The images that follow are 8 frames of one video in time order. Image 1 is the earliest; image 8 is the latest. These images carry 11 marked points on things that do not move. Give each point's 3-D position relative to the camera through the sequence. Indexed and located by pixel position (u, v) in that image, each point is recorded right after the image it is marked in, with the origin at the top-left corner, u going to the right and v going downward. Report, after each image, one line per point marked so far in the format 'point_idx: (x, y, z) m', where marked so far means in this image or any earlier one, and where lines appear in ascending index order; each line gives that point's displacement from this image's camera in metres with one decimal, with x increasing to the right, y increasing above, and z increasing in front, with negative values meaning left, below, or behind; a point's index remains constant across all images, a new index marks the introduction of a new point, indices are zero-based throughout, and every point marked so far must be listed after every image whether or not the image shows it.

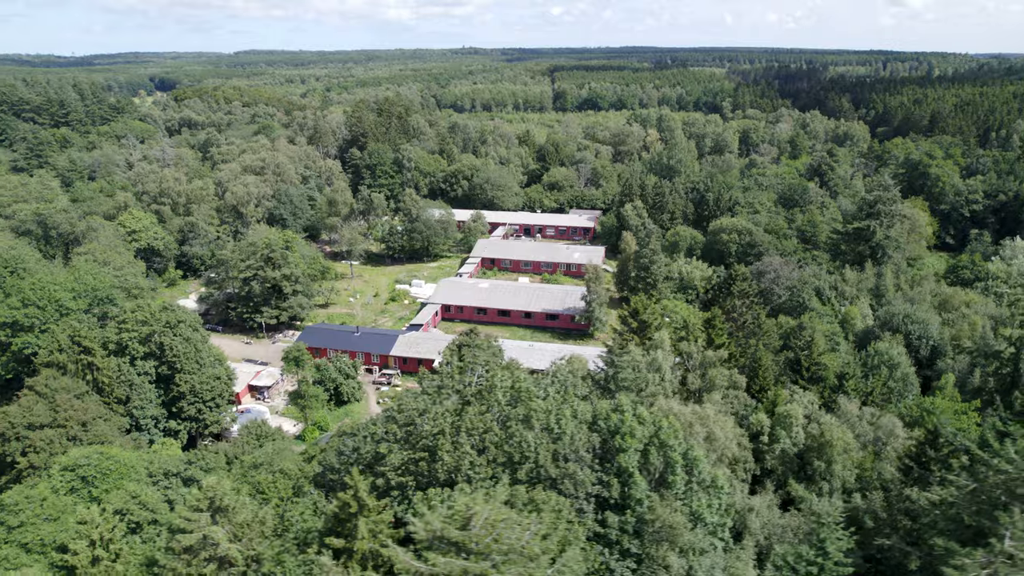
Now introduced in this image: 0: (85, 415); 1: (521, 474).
0: (-13.0, -3.8, +19.2) m
1: (+0.1, -3.3, +11.3) m
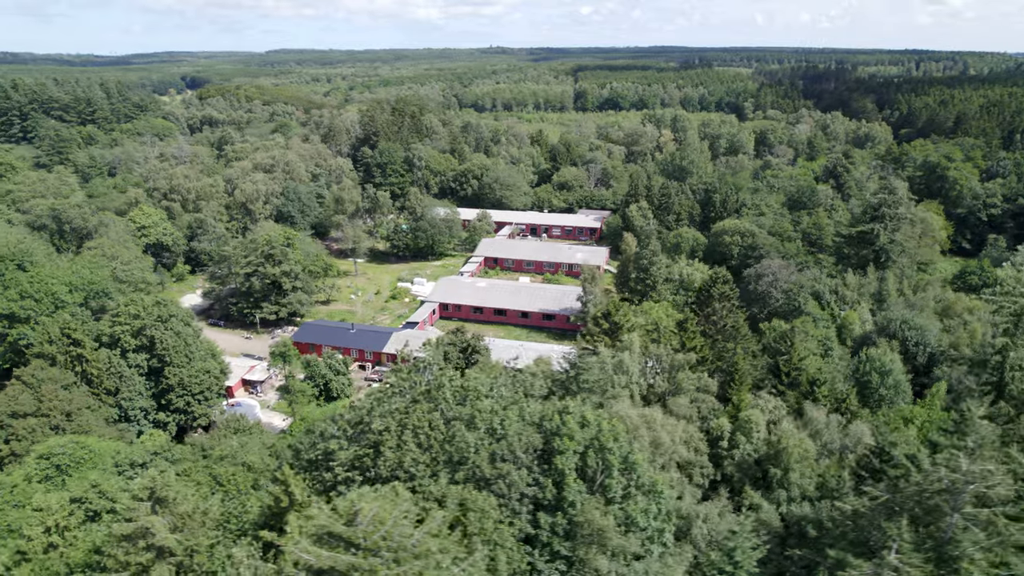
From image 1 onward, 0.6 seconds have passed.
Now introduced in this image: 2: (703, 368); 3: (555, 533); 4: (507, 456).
0: (-13.8, -3.6, +19.7) m
1: (-1.0, -3.3, +11.3) m
2: (+5.4, -2.3, +18.1) m
3: (+0.7, -4.1, +10.7) m
4: (-0.1, -3.0, +11.5) m
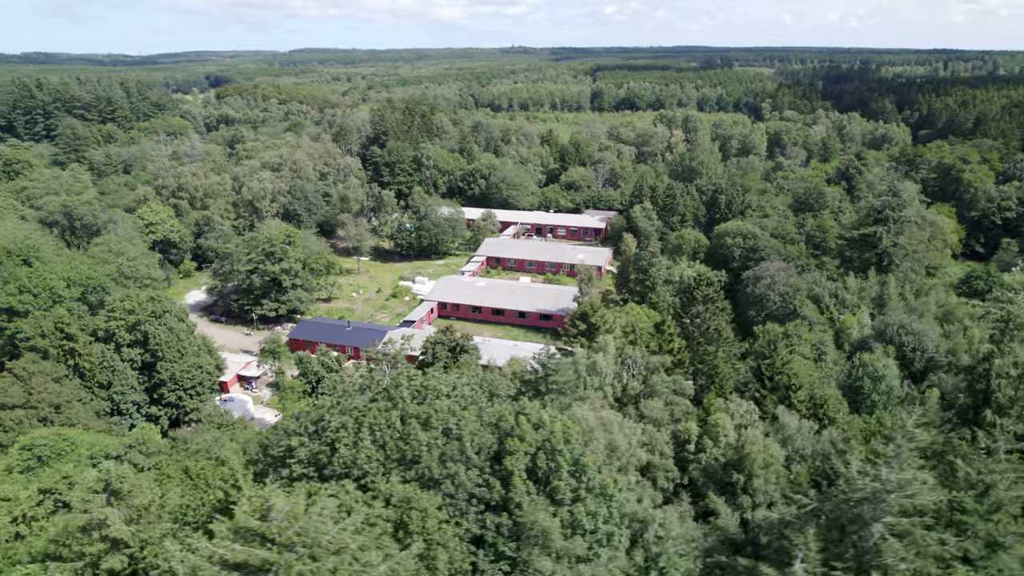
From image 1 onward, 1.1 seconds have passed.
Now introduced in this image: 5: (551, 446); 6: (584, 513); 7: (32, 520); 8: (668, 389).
0: (-14.4, -3.5, +20.1) m
1: (-1.9, -3.3, +11.3) m
2: (+4.7, -2.3, +18.0) m
3: (-0.2, -4.1, +10.7) m
4: (-1.0, -3.0, +11.5) m
5: (+0.7, -2.9, +11.5) m
6: (+1.3, -3.9, +11.1) m
7: (-9.9, -4.8, +13.0) m
8: (+4.0, -2.6, +16.4) m
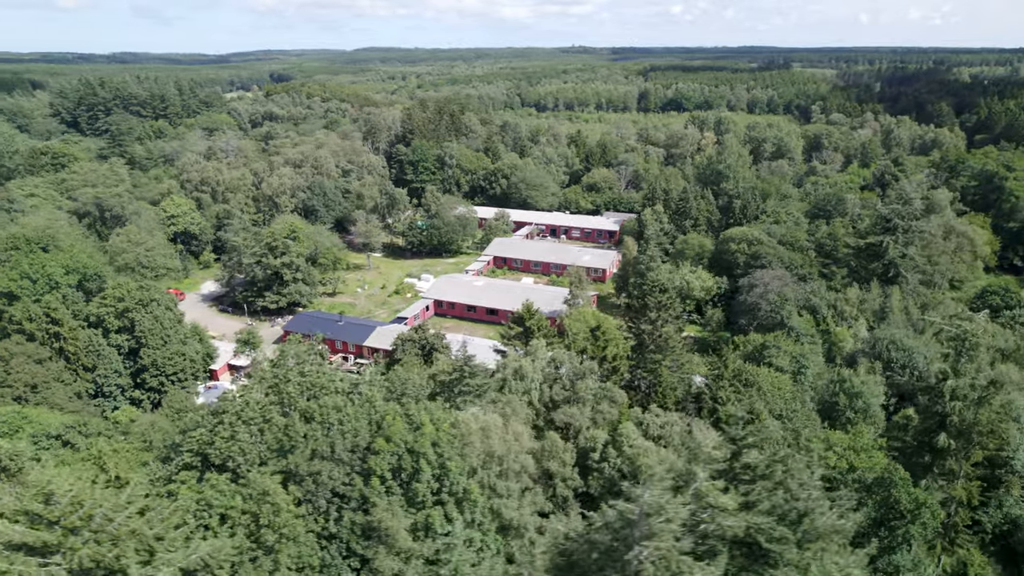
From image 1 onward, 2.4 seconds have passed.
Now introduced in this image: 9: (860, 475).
0: (-16.0, -3.0, +21.4) m
1: (-4.3, -3.3, +11.6) m
2: (+2.9, -2.5, +17.6) m
3: (-2.7, -4.1, +10.7) m
4: (-3.4, -3.0, +11.6) m
5: (-1.7, -2.9, +11.5) m
6: (-1.2, -4.0, +11.0) m
7: (-12.1, -4.5, +13.9) m
8: (+2.1, -2.8, +16.1) m
9: (+8.5, -4.5, +15.4) m
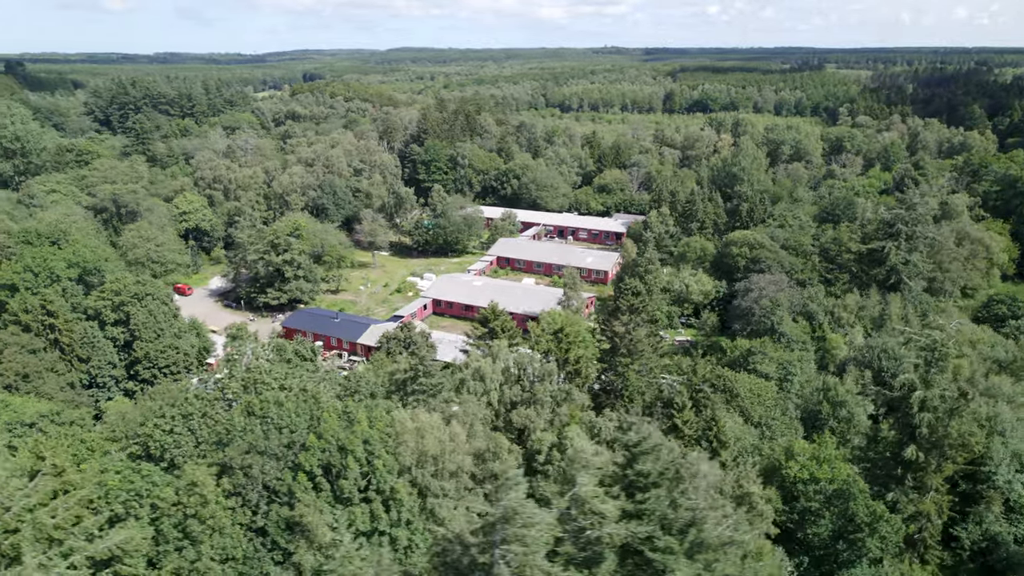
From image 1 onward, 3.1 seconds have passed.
0: (-16.9, -2.8, +22.1) m
1: (-5.5, -3.2, +11.8) m
2: (+1.9, -2.6, +17.5) m
3: (-4.0, -4.1, +10.9) m
4: (-4.7, -3.0, +11.8) m
5: (-3.0, -2.9, +11.6) m
6: (-2.5, -3.9, +11.1) m
7: (-13.3, -4.3, +14.5) m
8: (+1.0, -2.8, +16.0) m
9: (+7.3, -4.7, +15.0) m
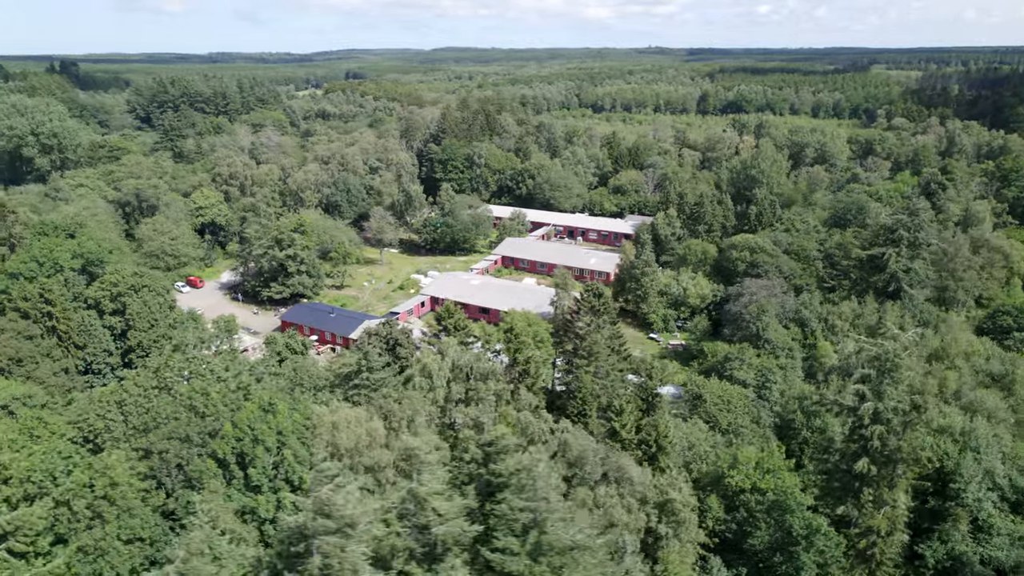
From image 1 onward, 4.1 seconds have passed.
0: (-17.9, -2.4, +23.2) m
1: (-7.2, -3.0, +12.2) m
2: (+0.5, -2.6, +17.5) m
3: (-5.8, -3.9, +11.2) m
4: (-6.3, -2.8, +12.2) m
5: (-4.7, -2.7, +11.9) m
6: (-4.2, -3.8, +11.4) m
7: (-14.8, -3.9, +15.3) m
8: (-0.4, -2.8, +16.0) m
9: (+5.8, -4.8, +14.7) m
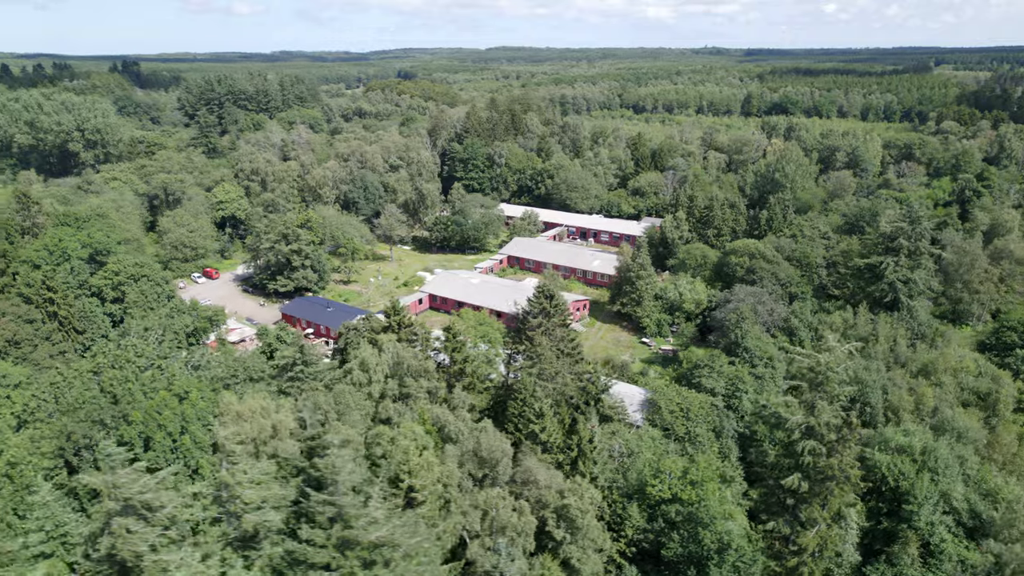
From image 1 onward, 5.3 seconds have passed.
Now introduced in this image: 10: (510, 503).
0: (-19.1, -1.9, +24.6) m
1: (-9.3, -2.8, +12.9) m
2: (-1.1, -2.6, +17.6) m
3: (-7.9, -3.8, +11.8) m
4: (-8.4, -2.6, +12.8) m
5: (-6.7, -2.6, +12.3) m
6: (-6.4, -3.7, +11.8) m
7: (-16.6, -3.5, +16.6) m
8: (-2.2, -2.7, +16.2) m
9: (+3.8, -5.0, +14.4) m
10: (0.0, -4.2, +12.5) m
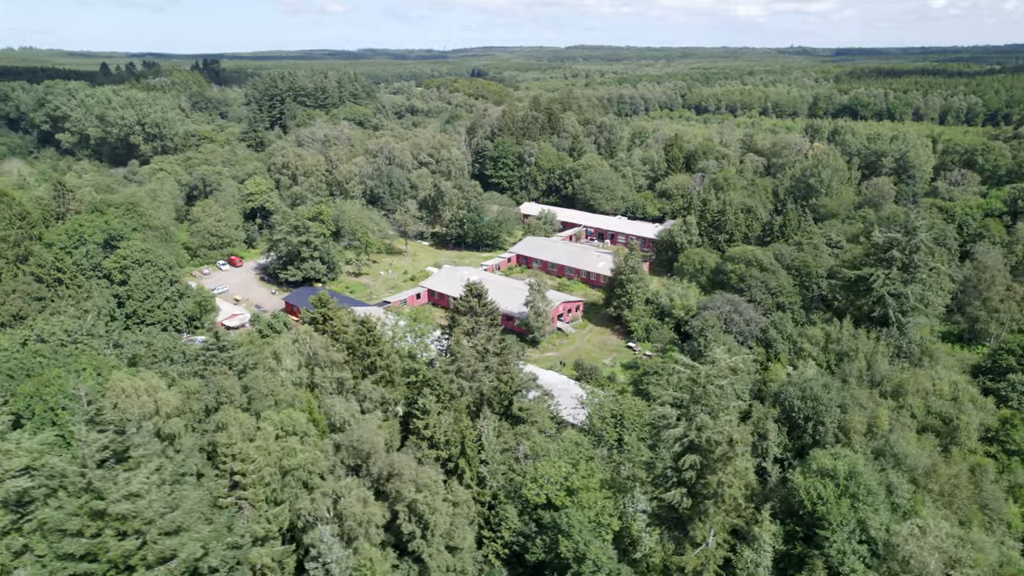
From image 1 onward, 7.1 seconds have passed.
0: (-20.6, -1.0, +26.8) m
1: (-12.1, -2.3, +14.1) m
2: (-3.5, -2.4, +17.9) m
3: (-10.9, -3.3, +12.9) m
4: (-11.2, -2.2, +14.0) m
5: (-9.7, -2.2, +13.3) m
6: (-9.4, -3.4, +12.8) m
7: (-19.1, -2.7, +18.6) m
8: (-4.8, -2.6, +16.7) m
9: (+1.0, -5.0, +14.3) m
10: (-3.0, -4.1, +12.8) m
